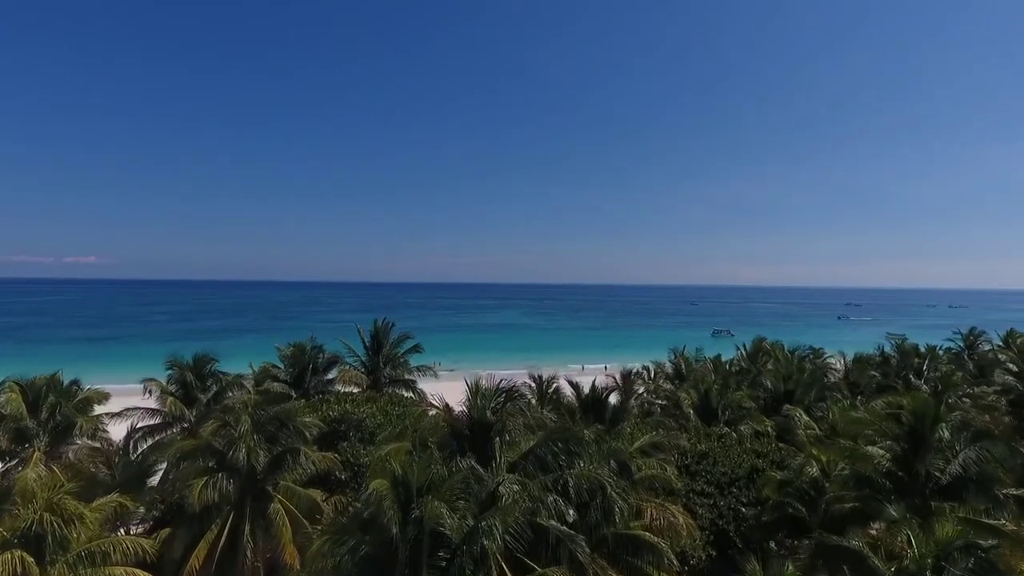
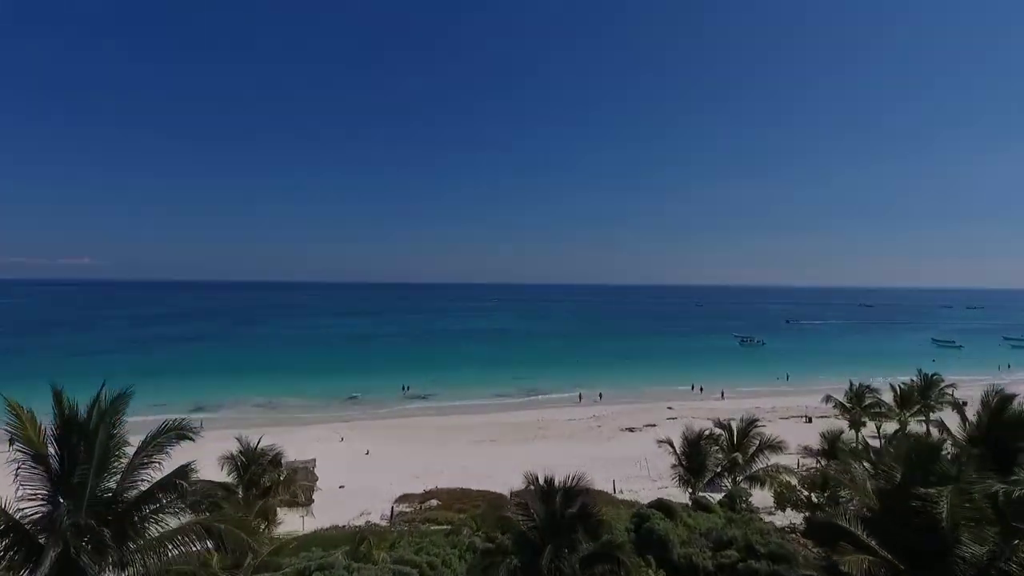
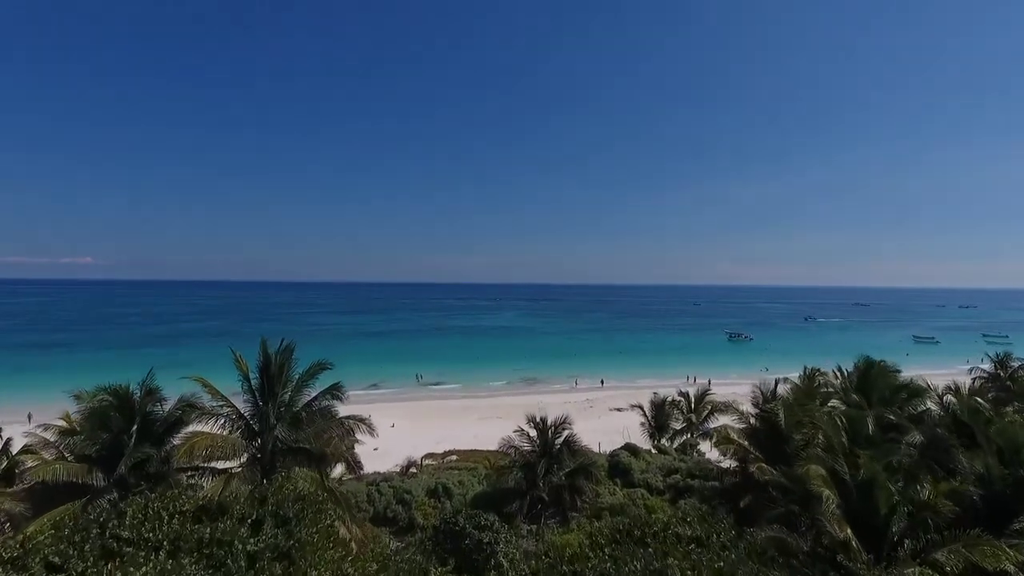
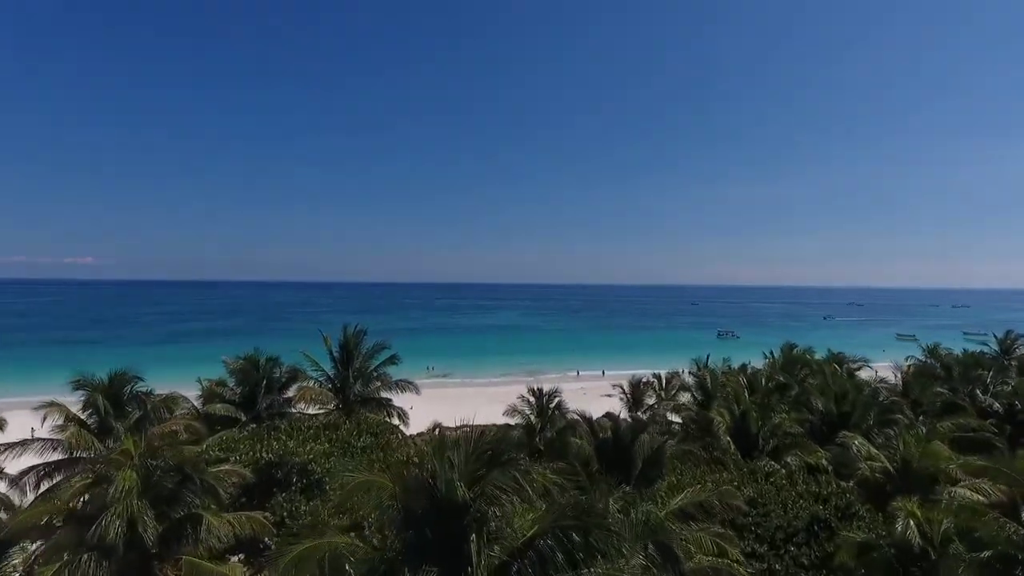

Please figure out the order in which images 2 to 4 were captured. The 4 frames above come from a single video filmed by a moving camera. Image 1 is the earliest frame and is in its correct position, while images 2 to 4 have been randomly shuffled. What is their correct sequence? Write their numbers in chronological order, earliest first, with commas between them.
4, 3, 2
